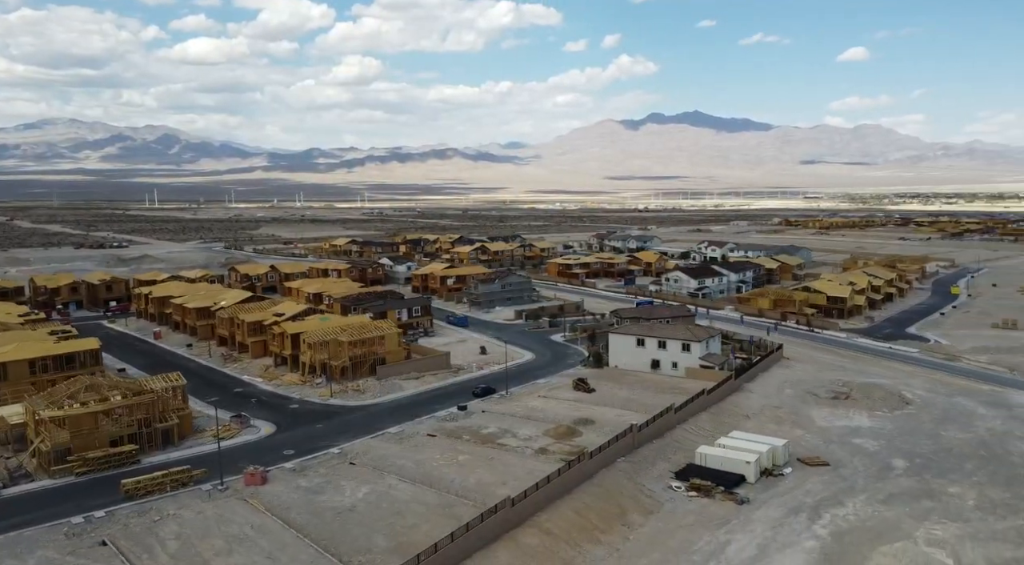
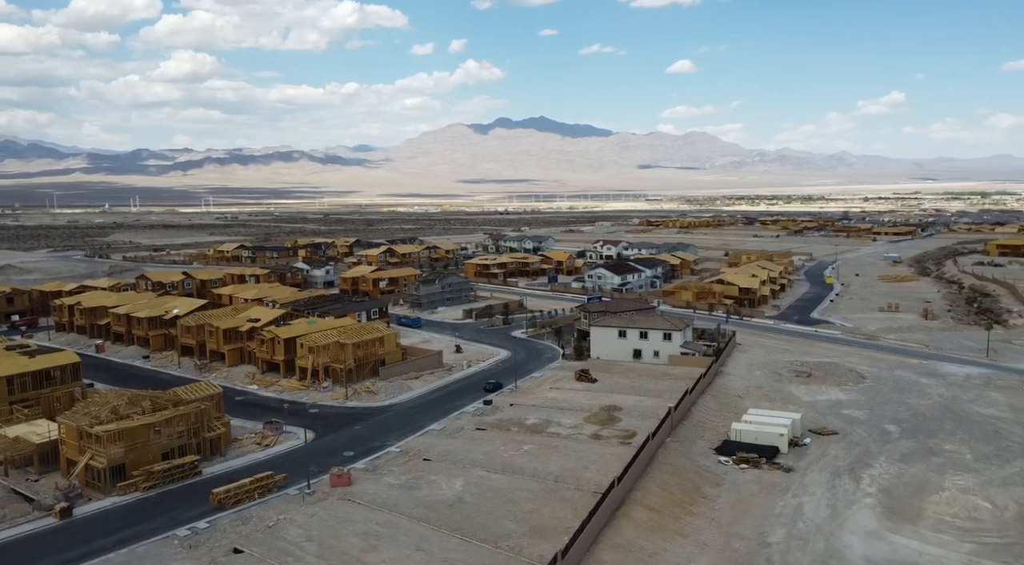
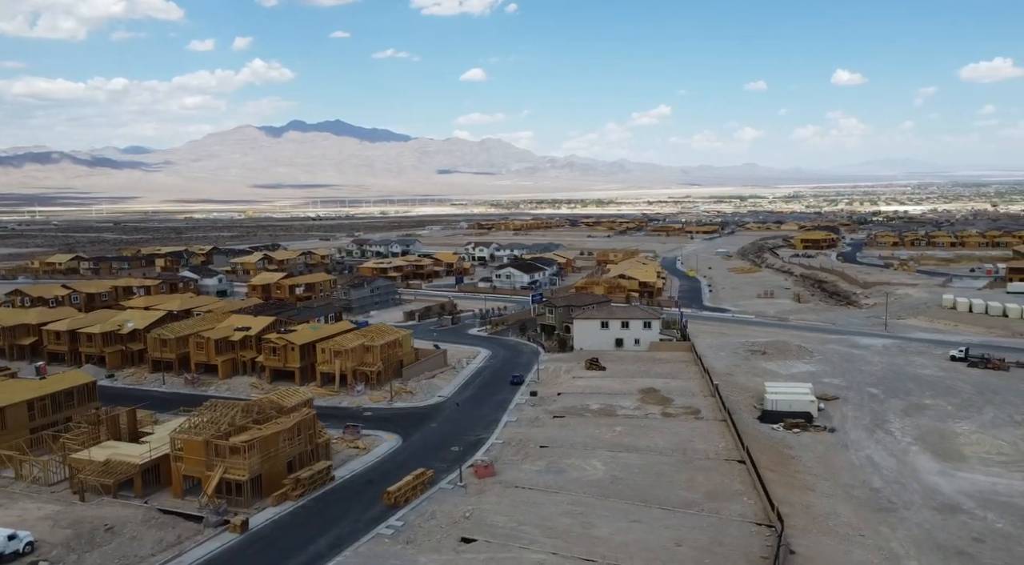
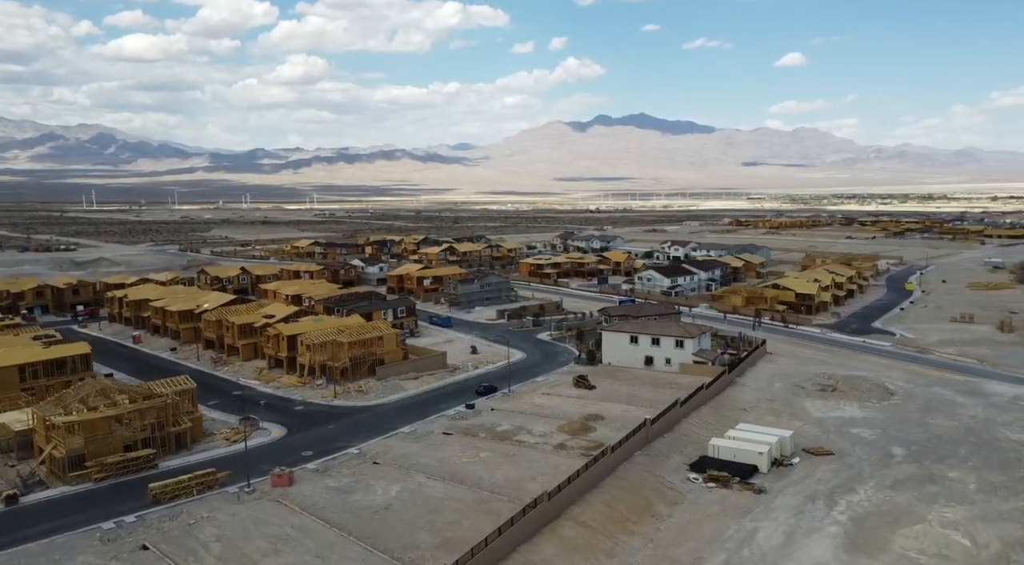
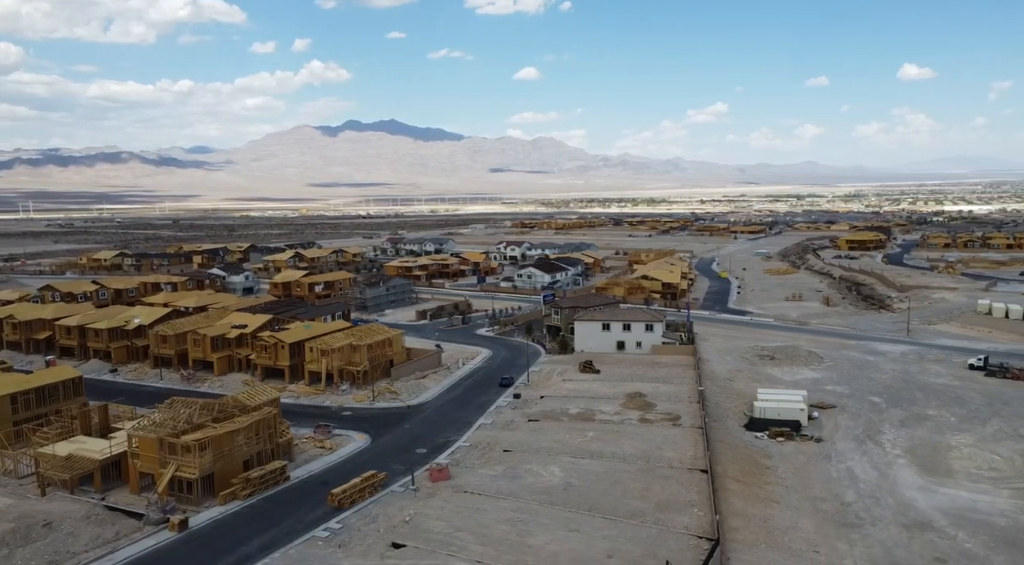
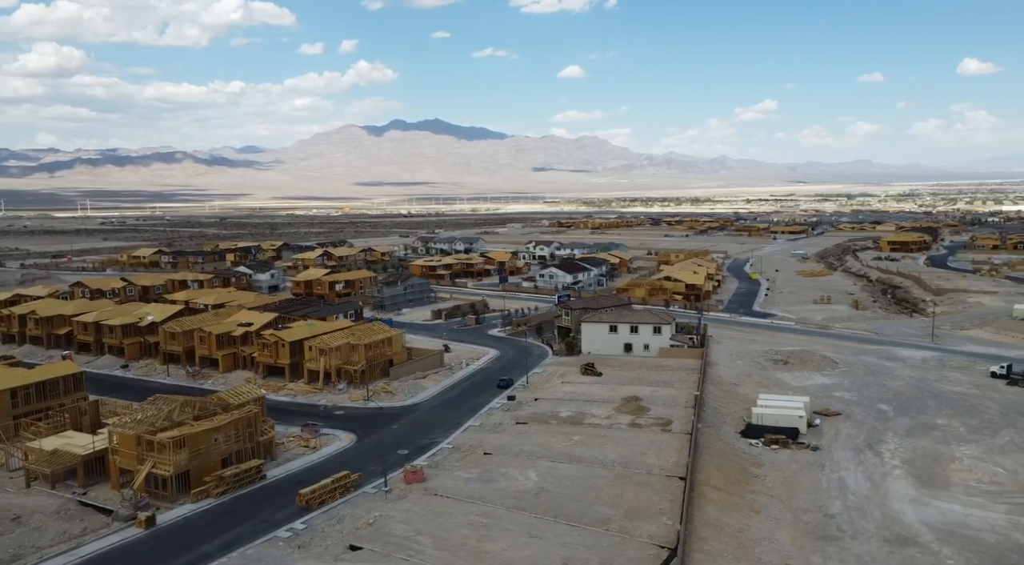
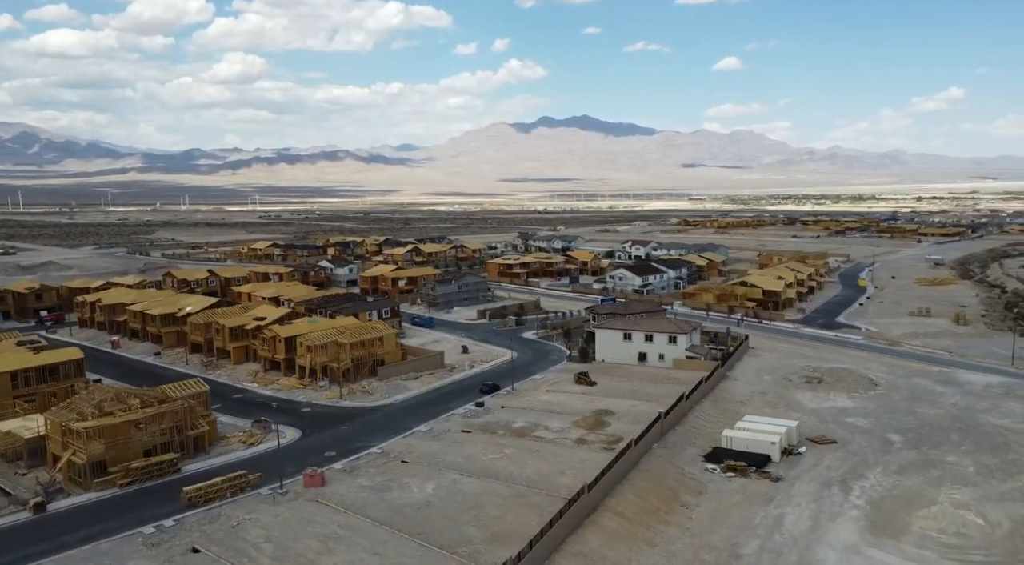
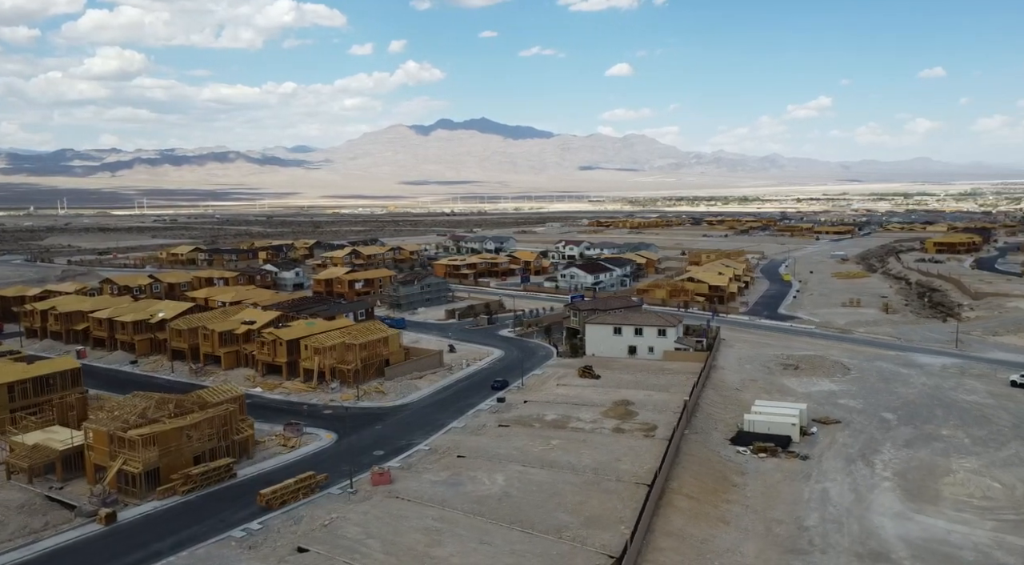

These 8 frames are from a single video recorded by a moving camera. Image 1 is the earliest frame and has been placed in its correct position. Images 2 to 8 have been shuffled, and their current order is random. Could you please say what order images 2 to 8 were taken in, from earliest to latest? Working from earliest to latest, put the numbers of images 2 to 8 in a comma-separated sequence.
4, 7, 2, 8, 6, 5, 3
